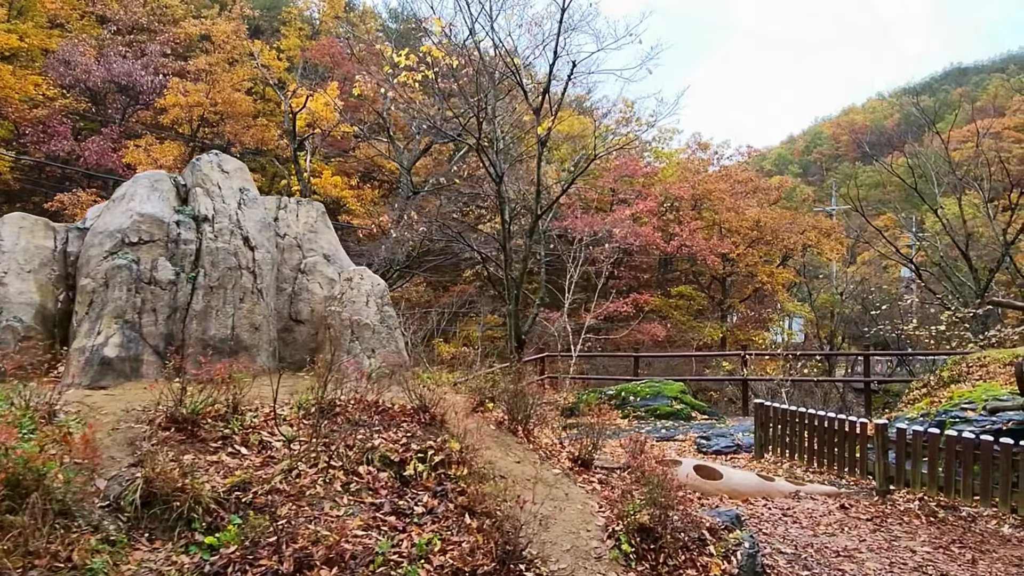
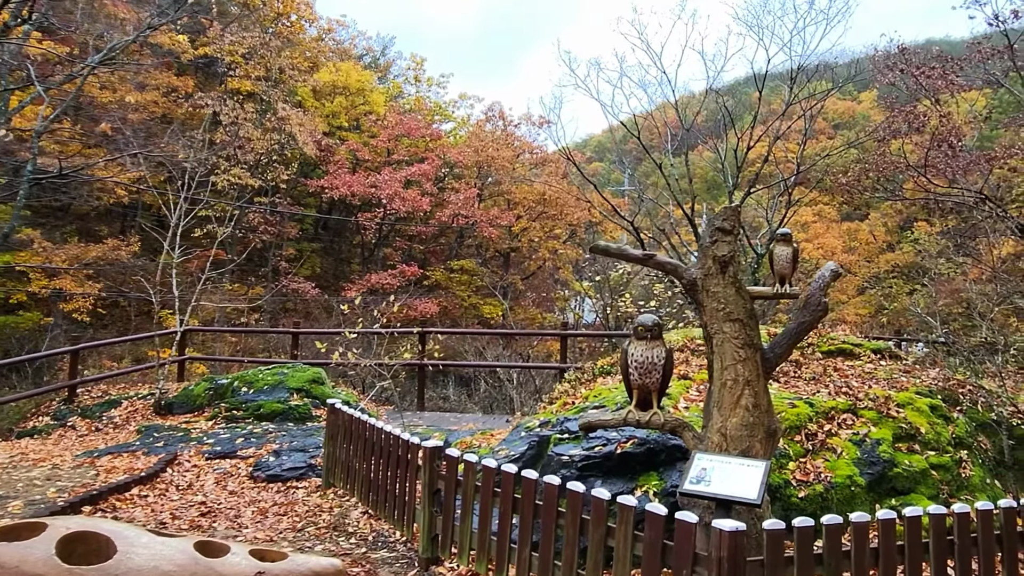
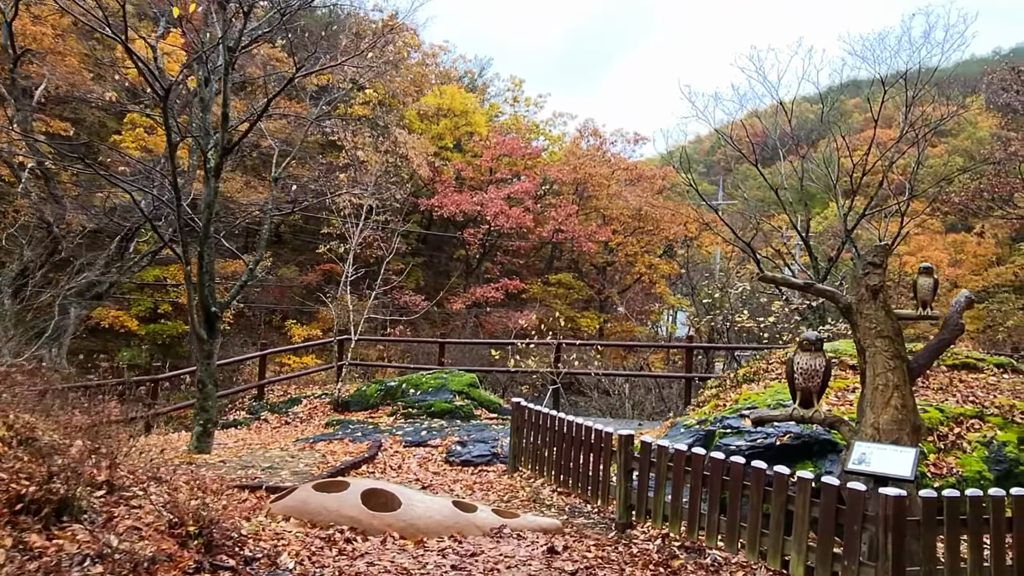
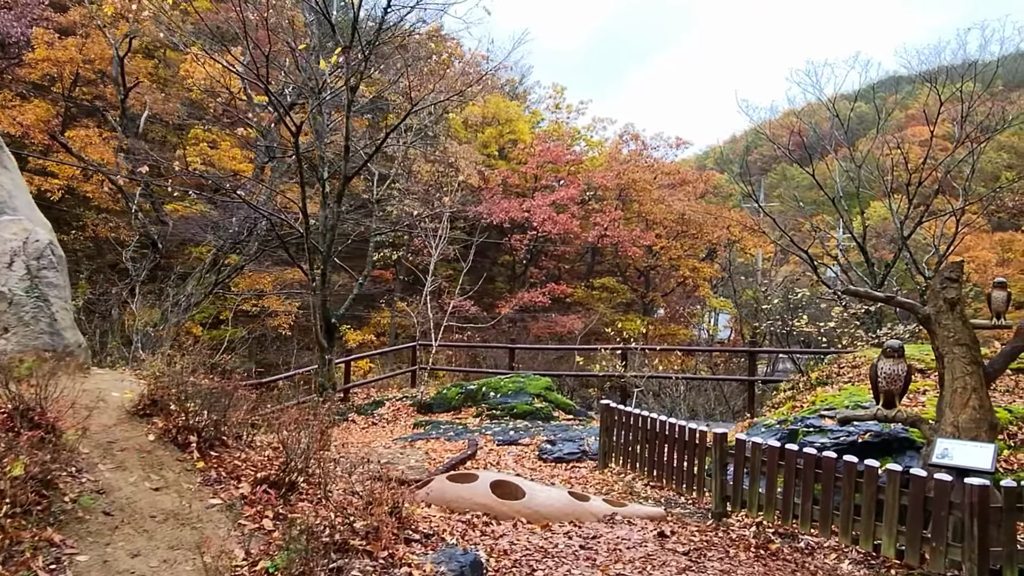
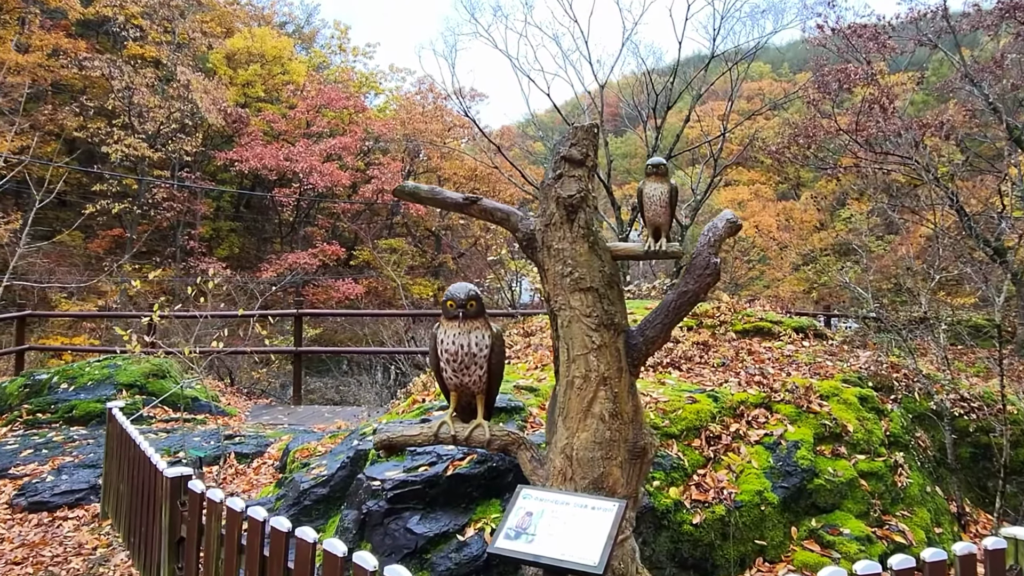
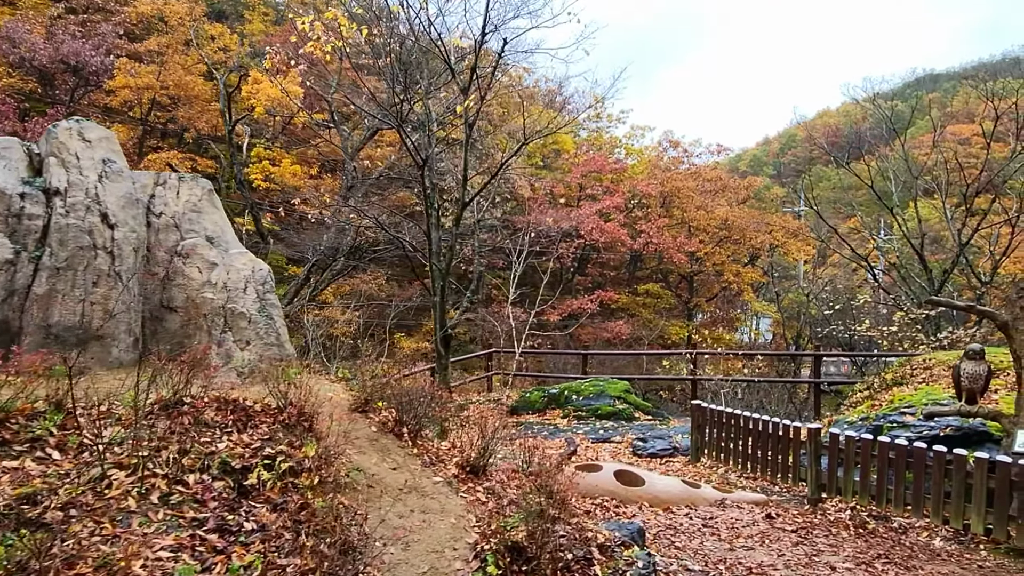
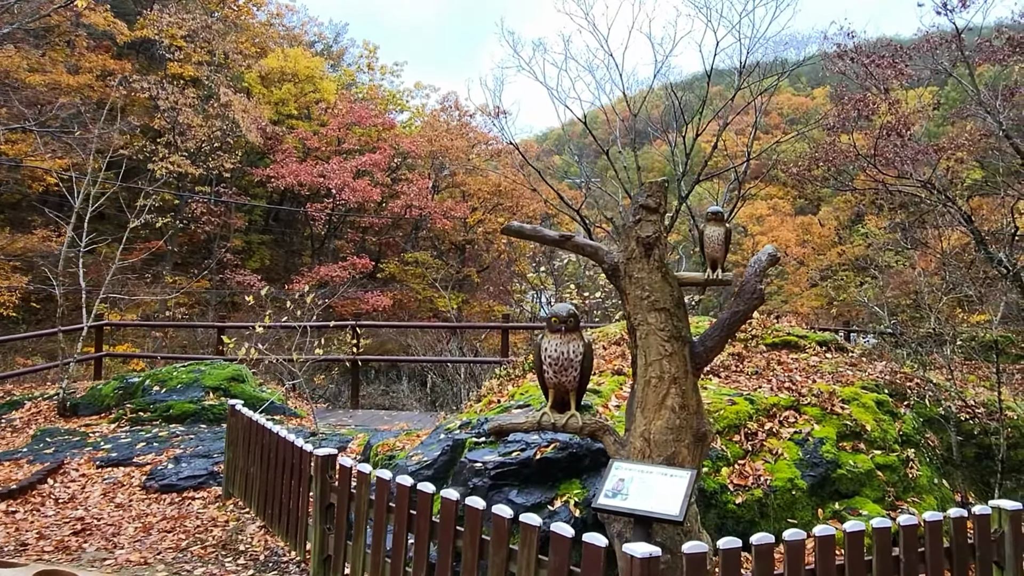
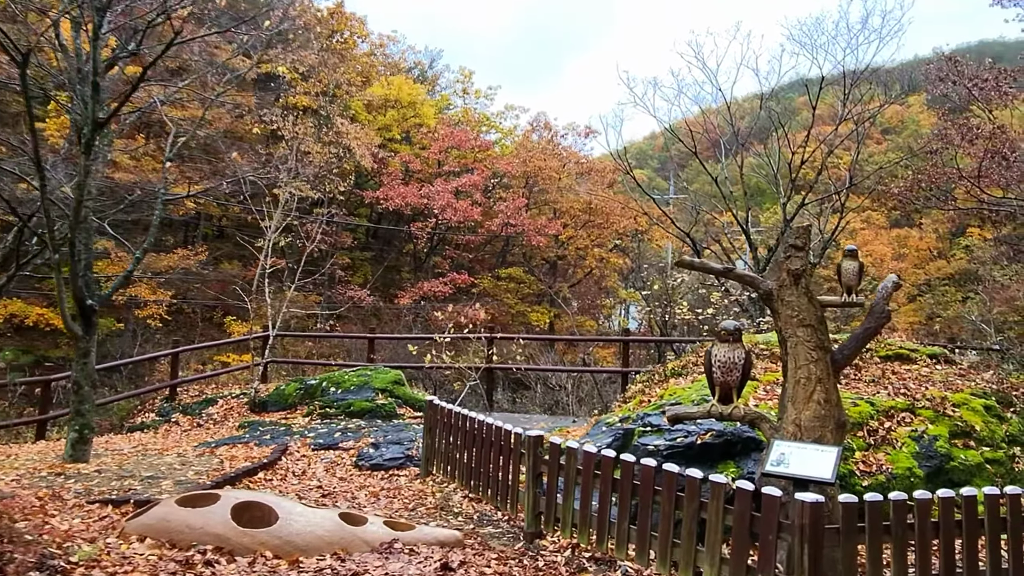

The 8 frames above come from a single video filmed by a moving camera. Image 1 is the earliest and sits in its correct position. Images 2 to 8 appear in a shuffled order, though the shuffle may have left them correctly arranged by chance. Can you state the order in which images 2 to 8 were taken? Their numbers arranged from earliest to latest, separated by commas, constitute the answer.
6, 4, 3, 8, 2, 7, 5
